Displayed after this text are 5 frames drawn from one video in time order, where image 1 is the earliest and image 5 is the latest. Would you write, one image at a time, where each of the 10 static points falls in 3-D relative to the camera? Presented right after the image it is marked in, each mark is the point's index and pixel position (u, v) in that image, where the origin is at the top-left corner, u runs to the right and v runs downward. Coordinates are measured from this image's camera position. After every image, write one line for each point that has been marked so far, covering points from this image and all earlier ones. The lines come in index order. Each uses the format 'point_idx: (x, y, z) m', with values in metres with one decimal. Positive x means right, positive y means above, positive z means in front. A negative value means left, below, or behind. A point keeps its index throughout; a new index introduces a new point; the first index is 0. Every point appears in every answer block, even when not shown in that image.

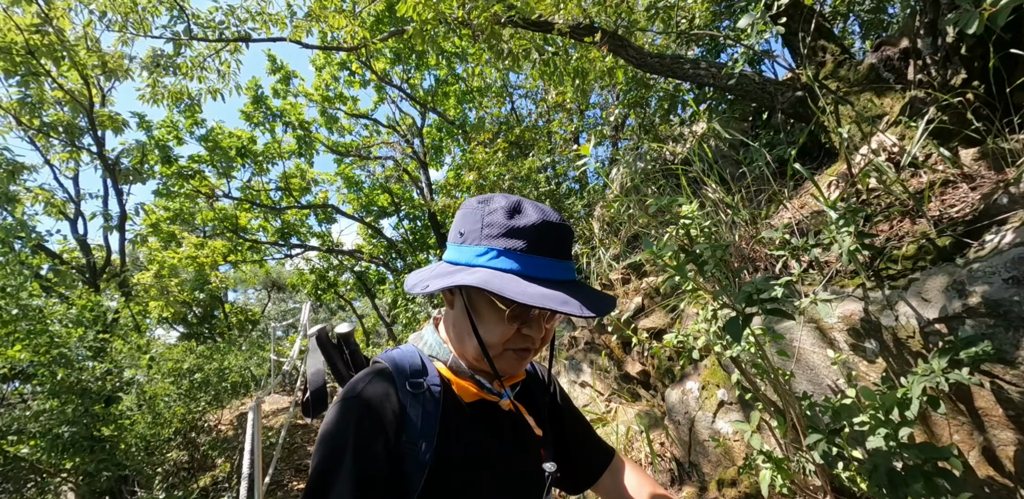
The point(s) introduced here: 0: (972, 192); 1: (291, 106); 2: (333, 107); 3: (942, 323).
0: (+1.7, +0.2, +1.8) m
1: (-4.3, +2.8, +9.2) m
2: (-4.0, +3.2, +10.6) m
3: (+1.3, -0.2, +1.5) m
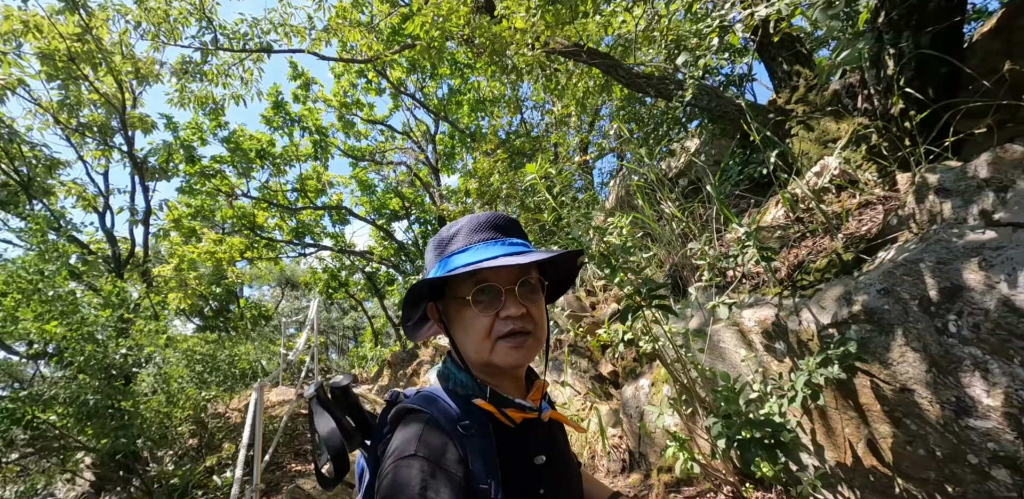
0: (+1.6, +0.1, +2.0) m
1: (-4.1, +2.8, +9.7) m
2: (-3.8, +3.2, +11.1) m
3: (+1.1, -0.3, +1.7) m
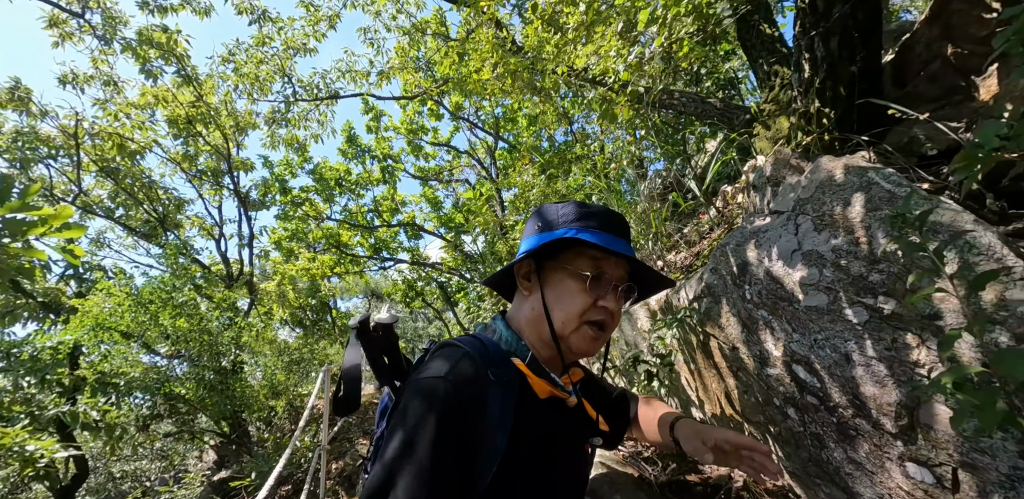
0: (+1.2, +0.2, +2.3) m
1: (-3.1, +2.5, +10.9) m
2: (-2.5, +2.9, +12.3) m
3: (+0.8, -0.2, +2.1) m
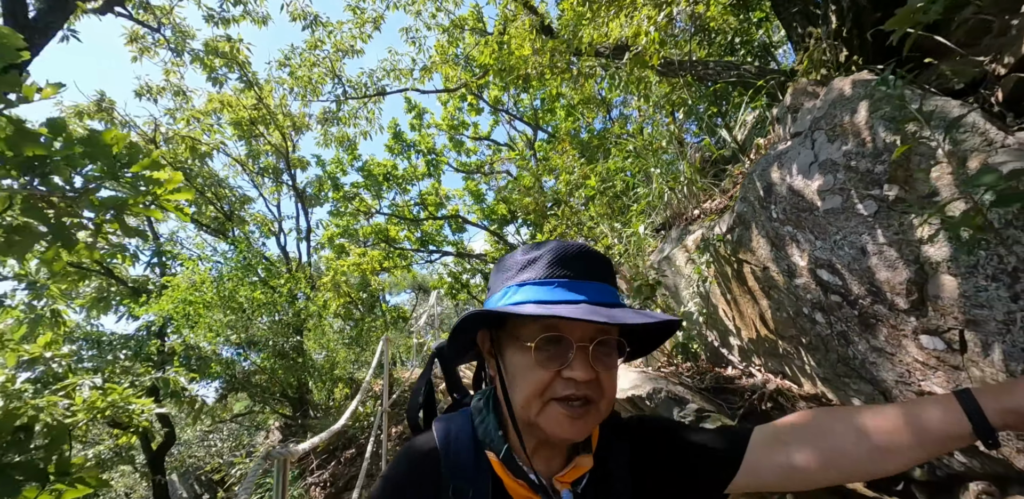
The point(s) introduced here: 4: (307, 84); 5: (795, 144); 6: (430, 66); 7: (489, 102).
0: (+1.5, +0.5, +2.4) m
1: (-2.2, +2.7, +11.4) m
2: (-1.5, +3.1, +12.7) m
3: (+1.0, +0.1, +2.2) m
4: (-3.6, +2.9, +8.2) m
5: (+1.1, +0.4, +1.9) m
6: (-1.6, +3.5, +9.0) m
7: (-0.6, +3.7, +11.8) m
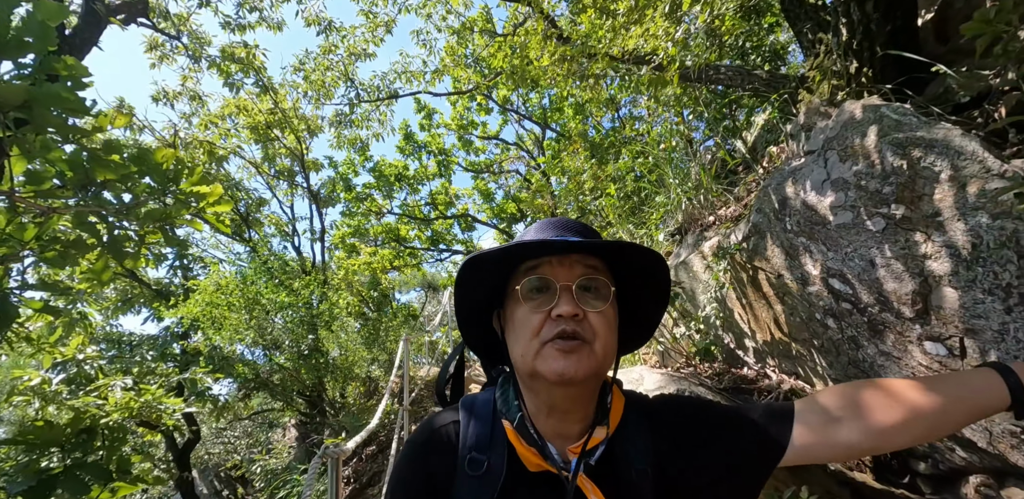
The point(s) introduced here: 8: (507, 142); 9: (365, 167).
0: (+1.6, +0.5, +2.6) m
1: (-1.9, +2.7, +11.6) m
2: (-1.2, +3.1, +12.8) m
3: (+1.1, 0.0, +2.4) m
4: (-3.4, +2.9, +8.4) m
5: (+1.3, +0.4, +2.0) m
6: (-1.4, +3.5, +9.2) m
7: (-0.4, +3.7, +11.9) m
8: (-0.2, +3.0, +13.1) m
9: (-3.4, +1.9, +10.8) m
